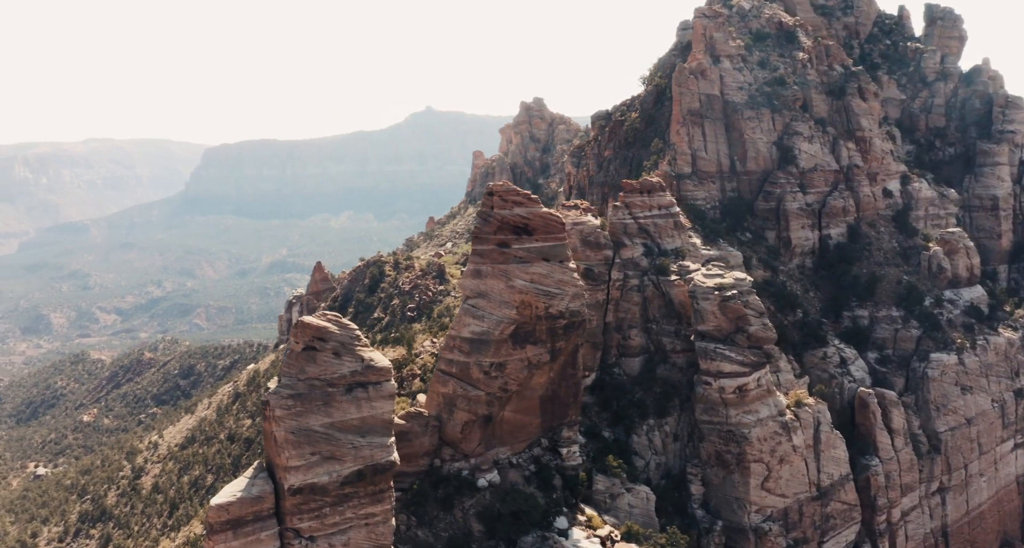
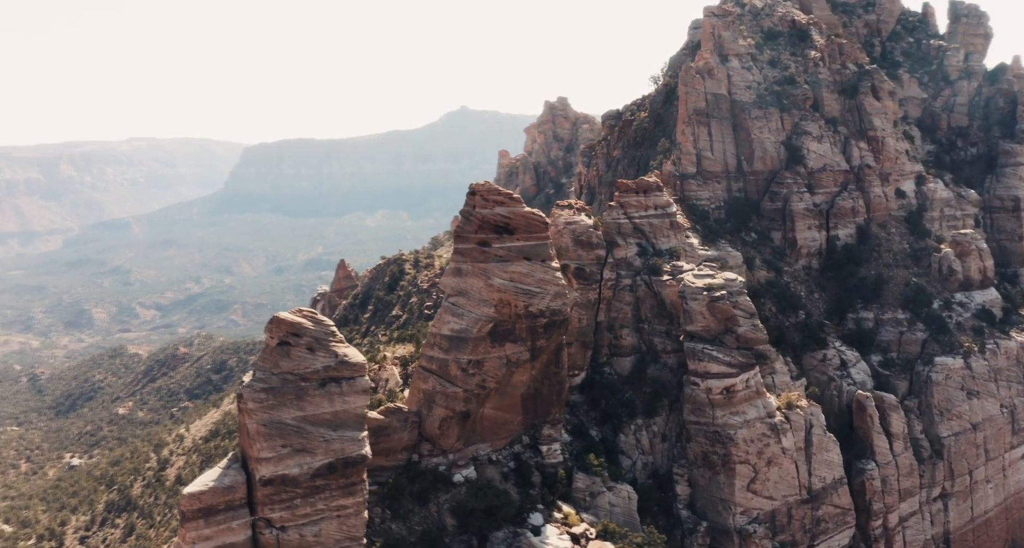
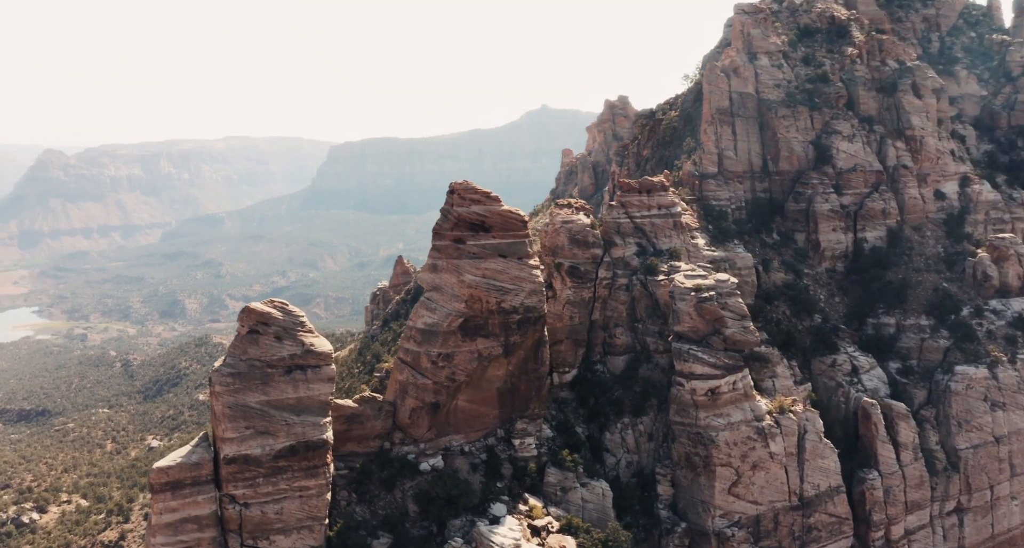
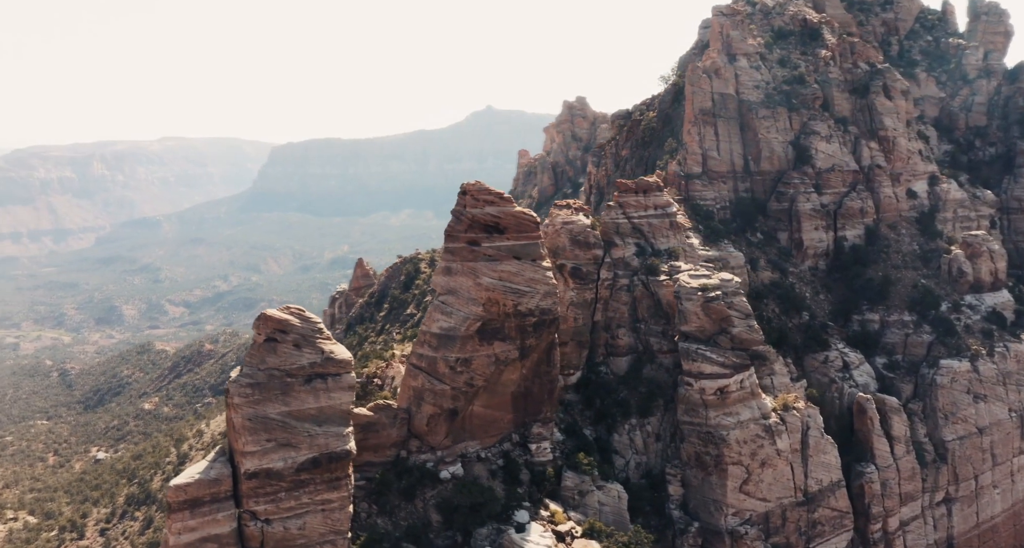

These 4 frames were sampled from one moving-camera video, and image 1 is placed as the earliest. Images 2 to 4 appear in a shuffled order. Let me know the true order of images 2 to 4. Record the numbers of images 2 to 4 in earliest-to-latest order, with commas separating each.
2, 4, 3
